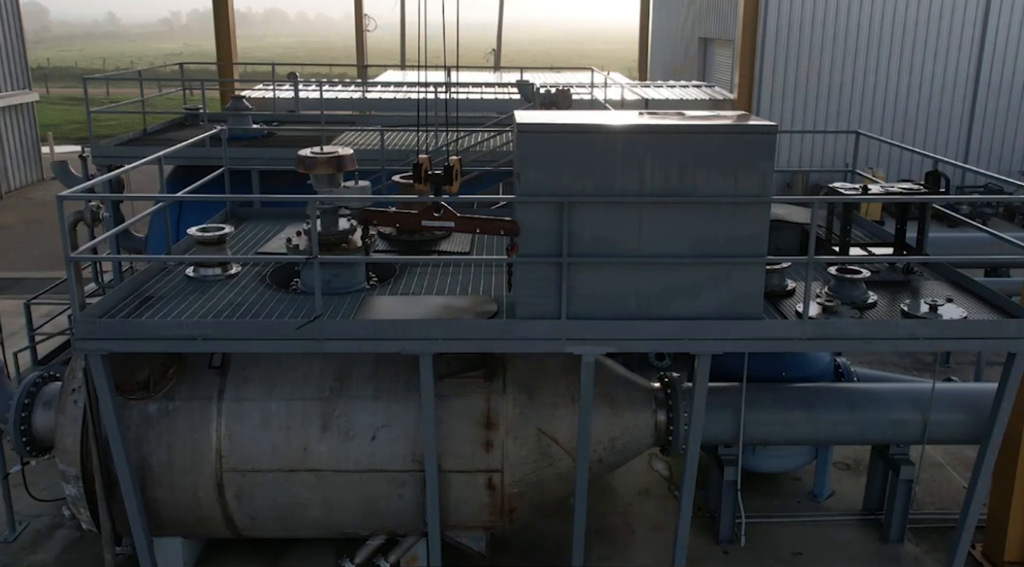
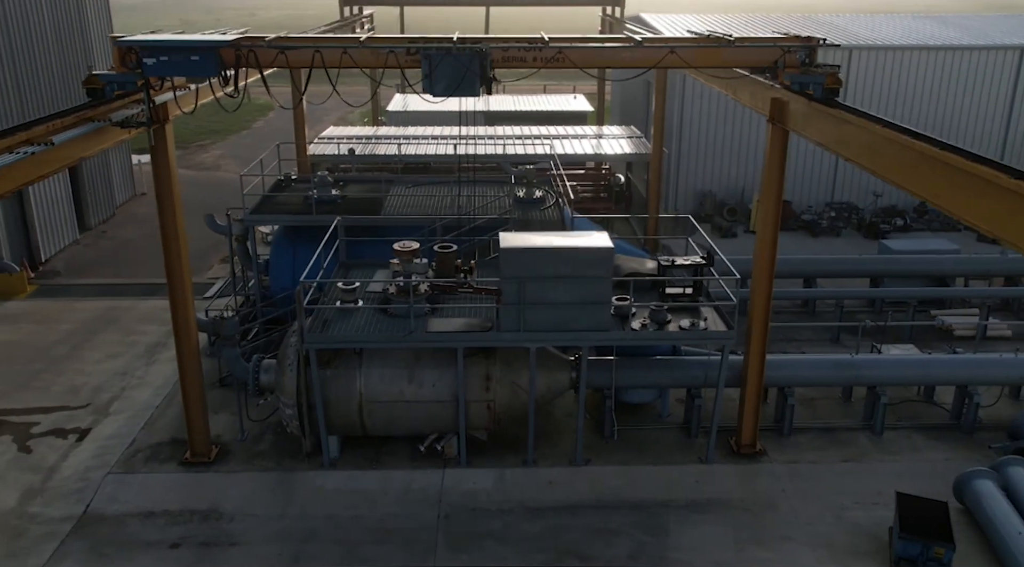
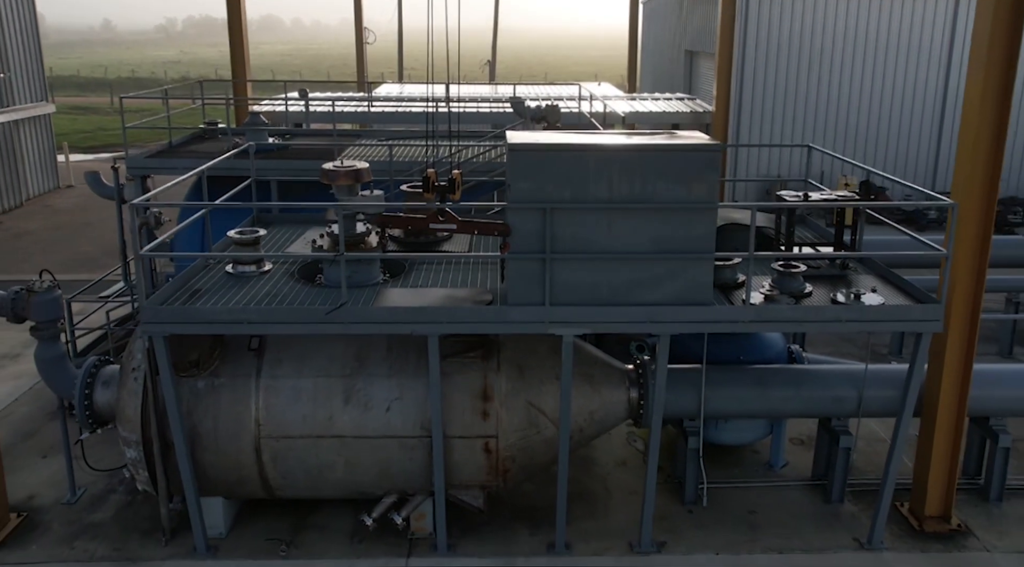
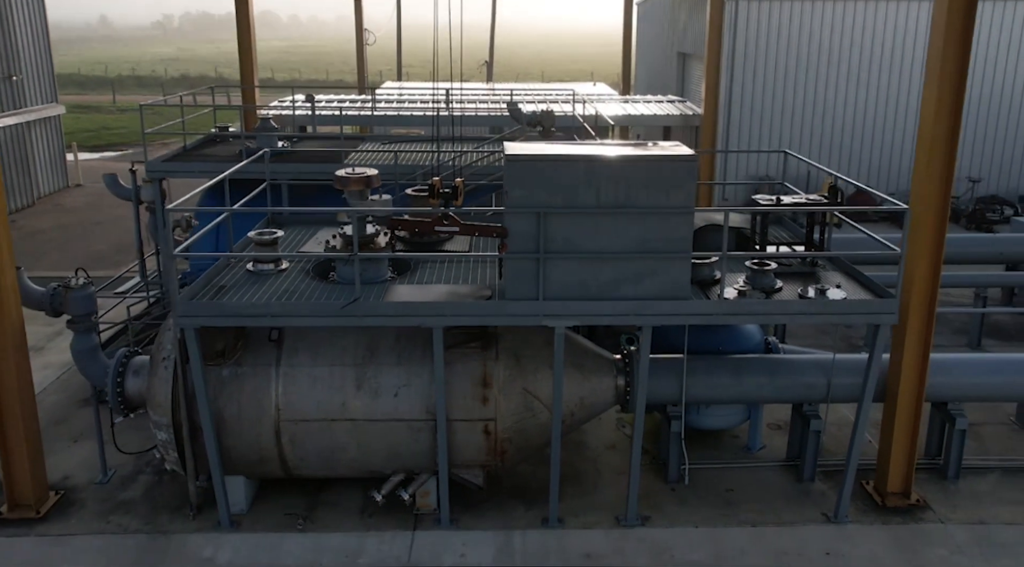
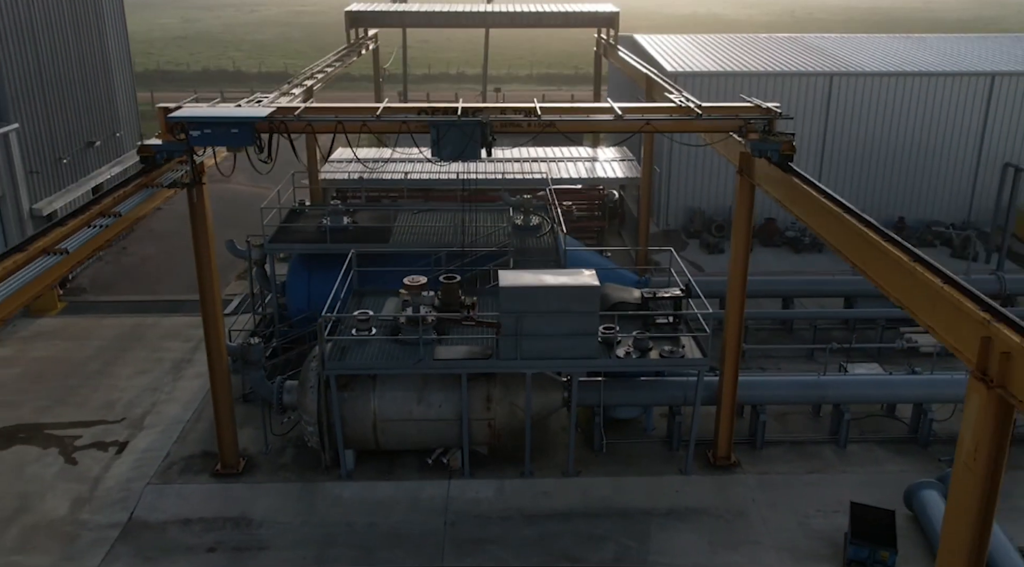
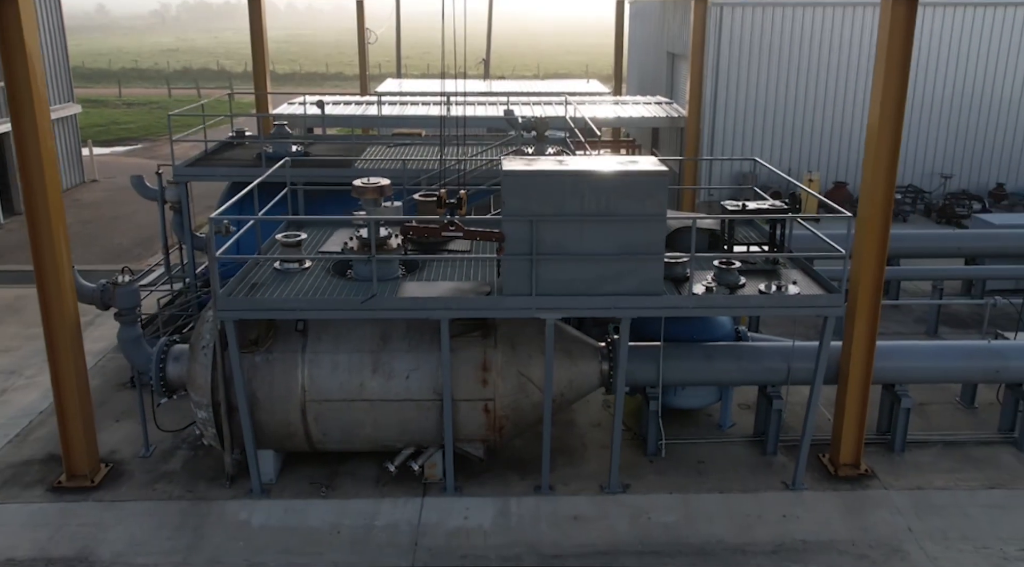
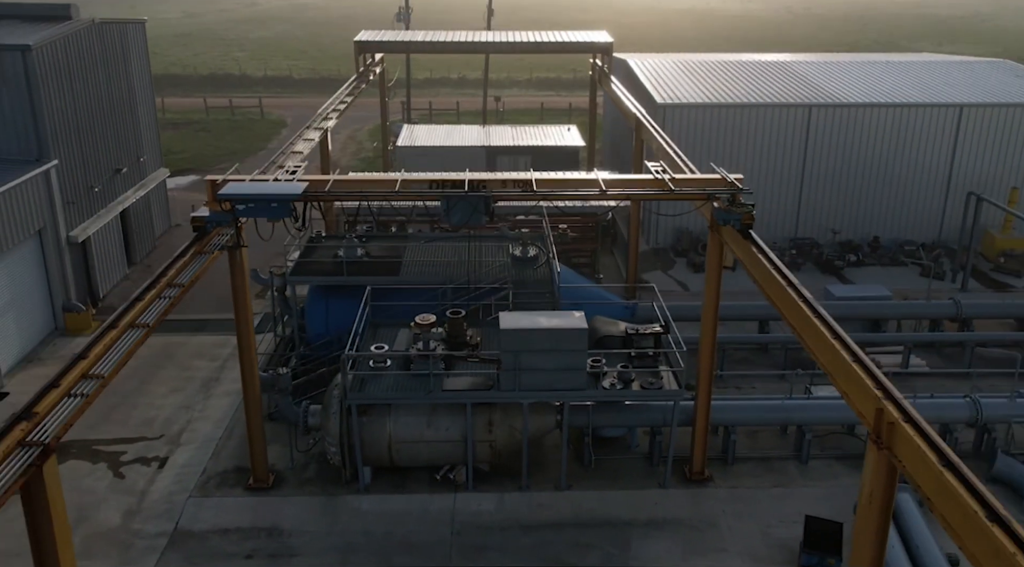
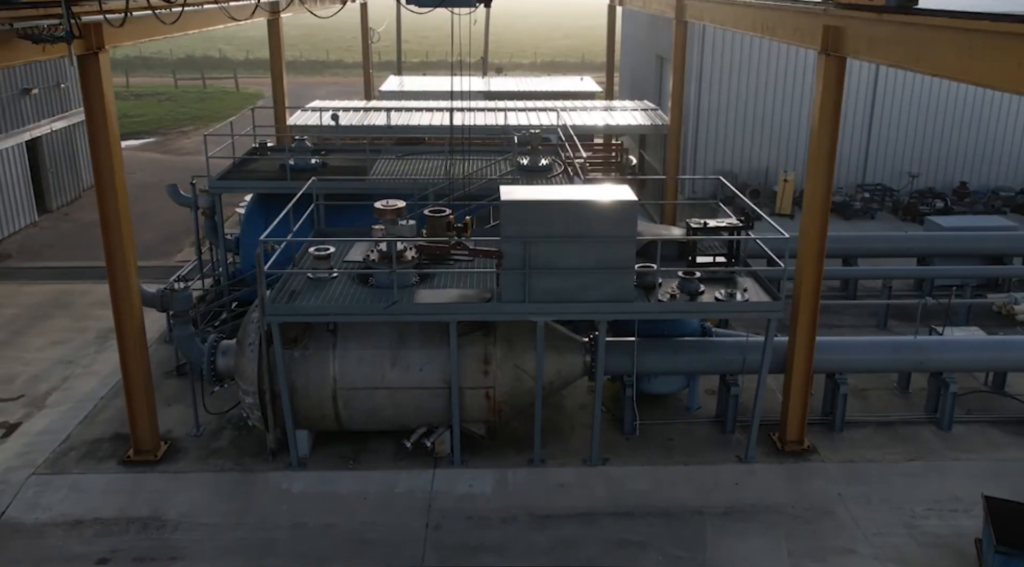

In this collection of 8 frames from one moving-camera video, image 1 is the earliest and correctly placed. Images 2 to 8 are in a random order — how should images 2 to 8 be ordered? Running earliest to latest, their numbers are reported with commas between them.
3, 4, 6, 8, 2, 5, 7
